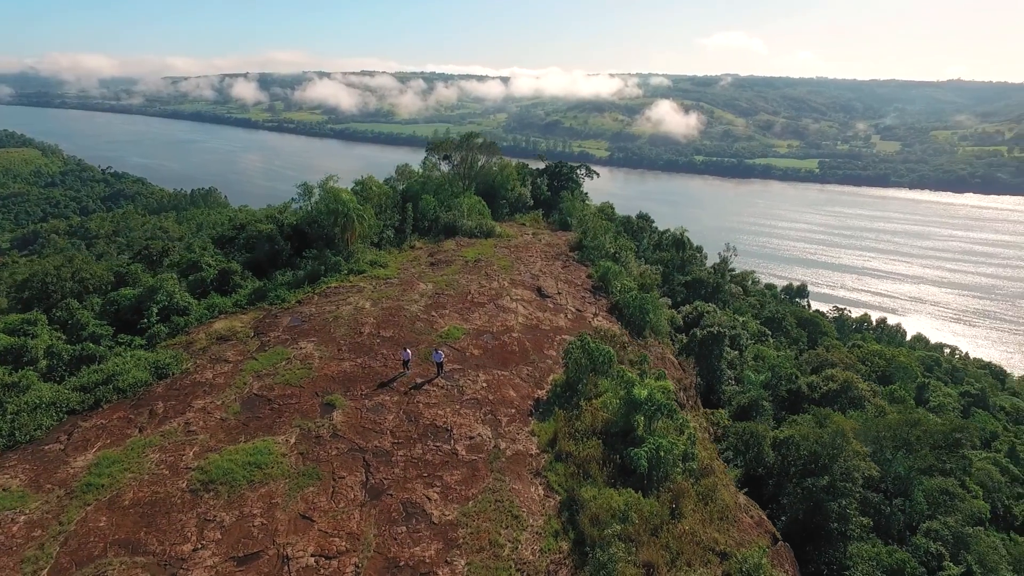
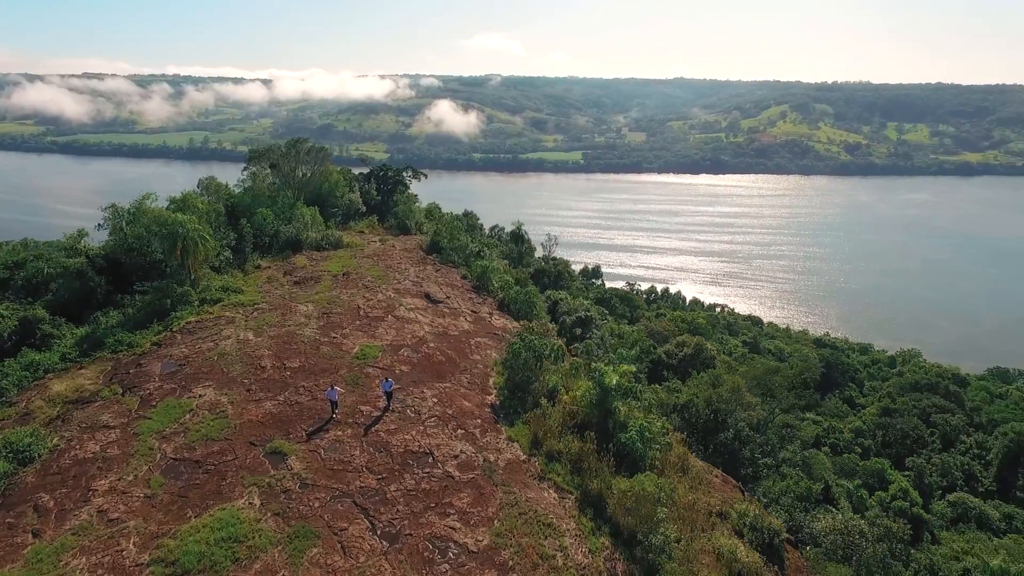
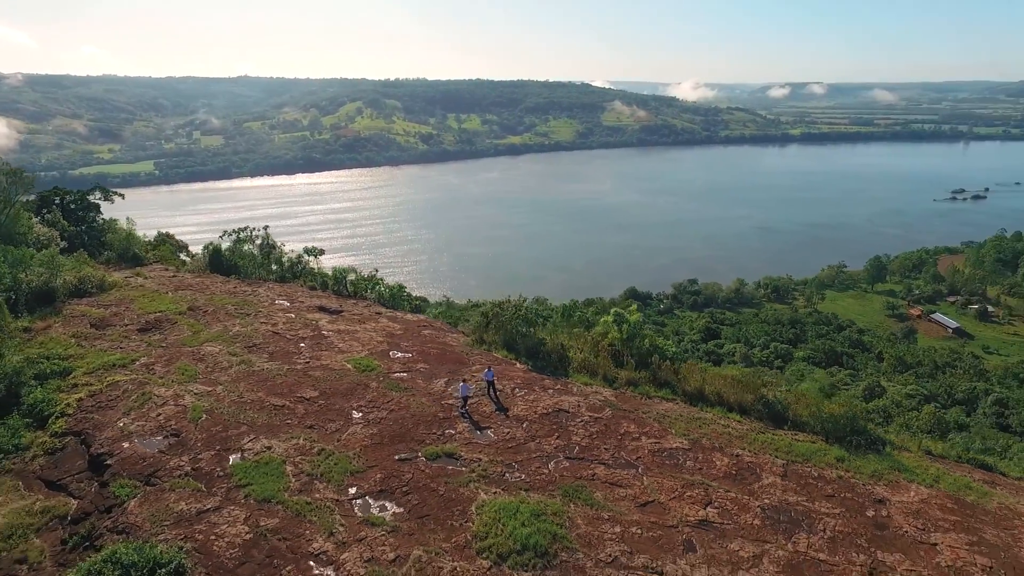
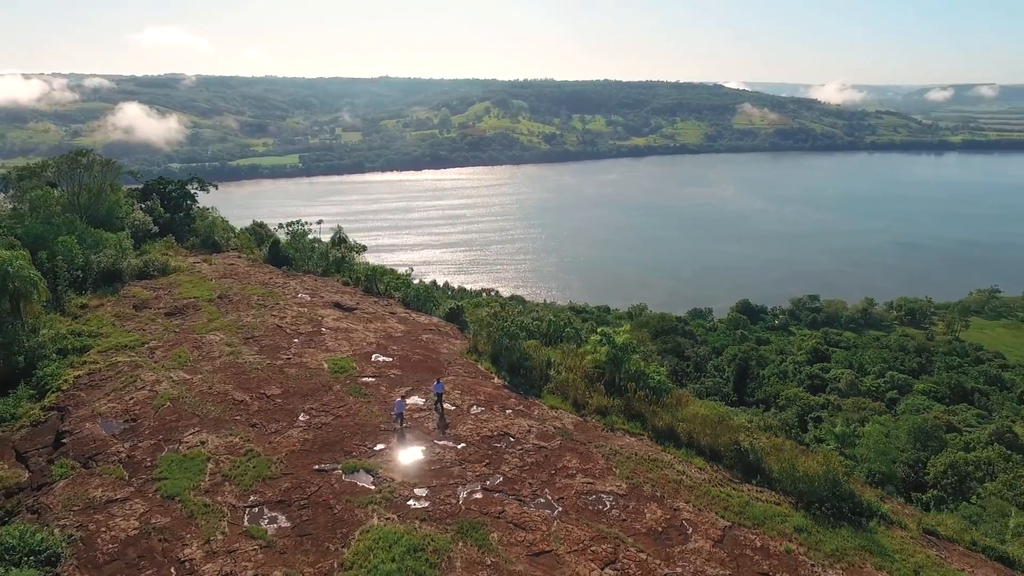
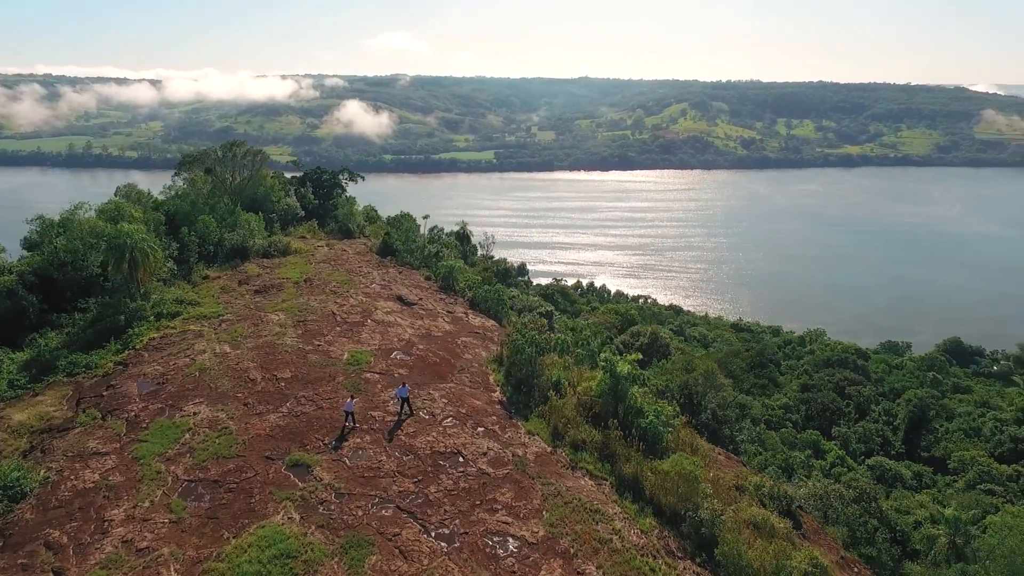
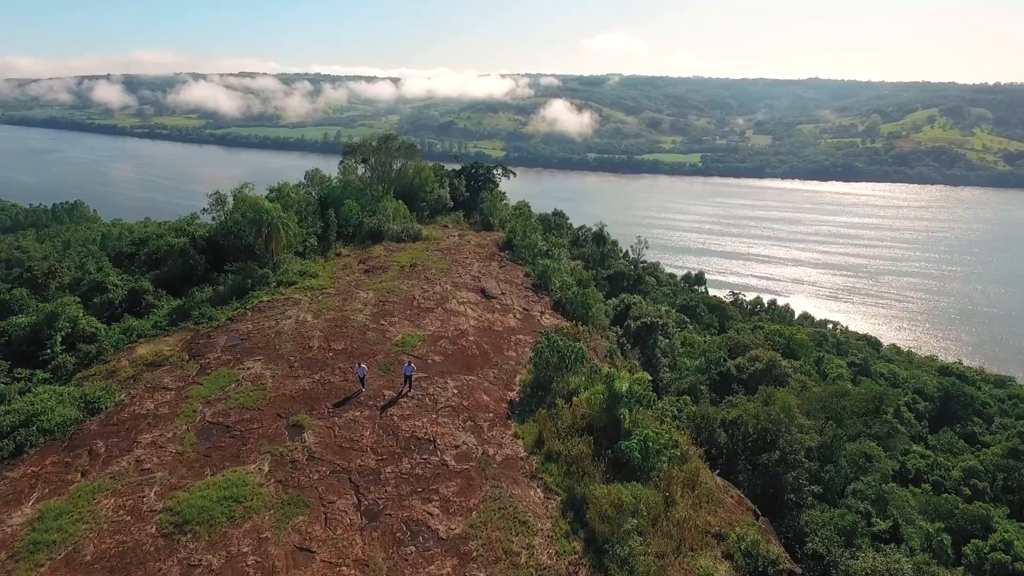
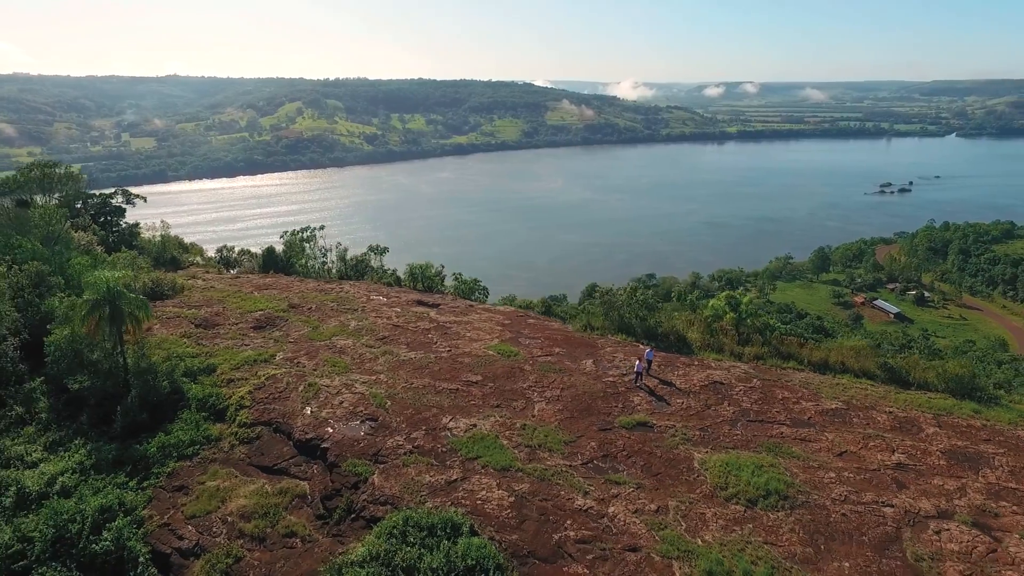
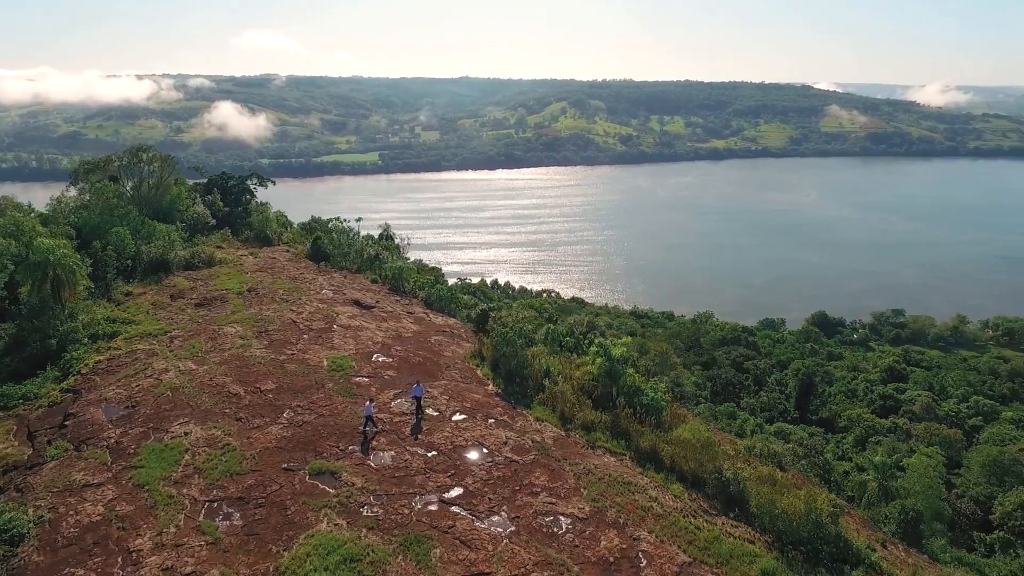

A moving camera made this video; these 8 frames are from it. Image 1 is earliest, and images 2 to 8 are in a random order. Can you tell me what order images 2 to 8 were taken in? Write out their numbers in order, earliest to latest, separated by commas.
6, 2, 5, 8, 4, 3, 7
